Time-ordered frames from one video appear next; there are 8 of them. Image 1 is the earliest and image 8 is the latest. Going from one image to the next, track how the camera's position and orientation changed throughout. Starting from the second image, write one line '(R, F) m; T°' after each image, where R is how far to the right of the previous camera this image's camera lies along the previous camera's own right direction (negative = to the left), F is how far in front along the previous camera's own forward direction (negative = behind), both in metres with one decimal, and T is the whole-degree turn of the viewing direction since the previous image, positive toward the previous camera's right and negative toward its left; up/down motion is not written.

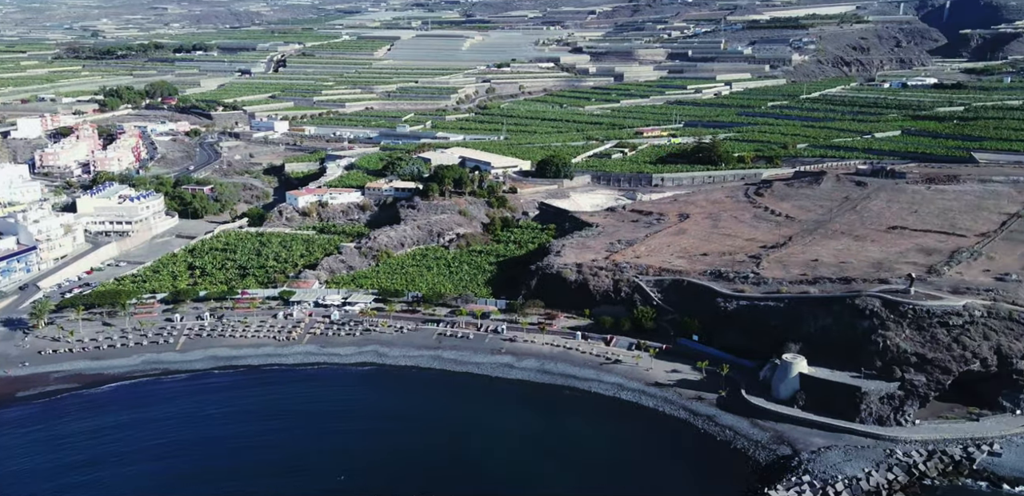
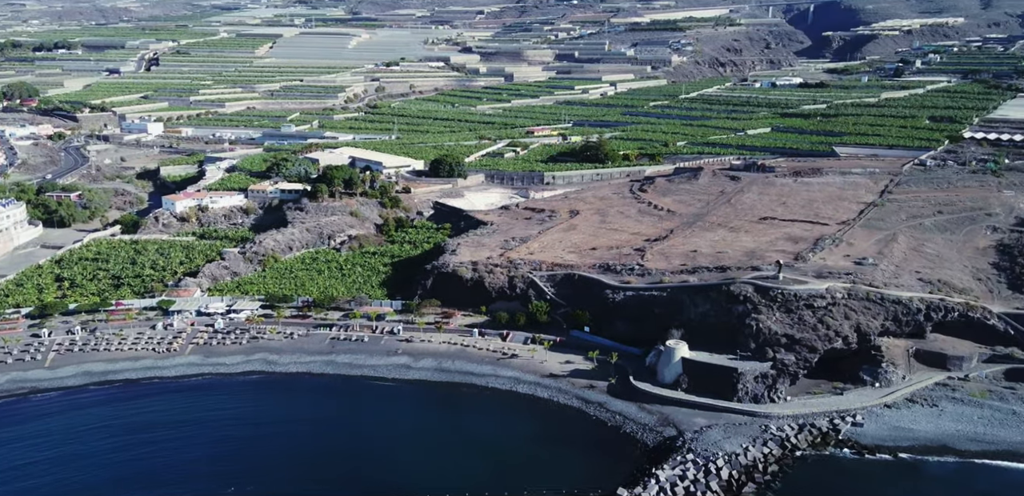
(+0.1, -1.0) m; +7°
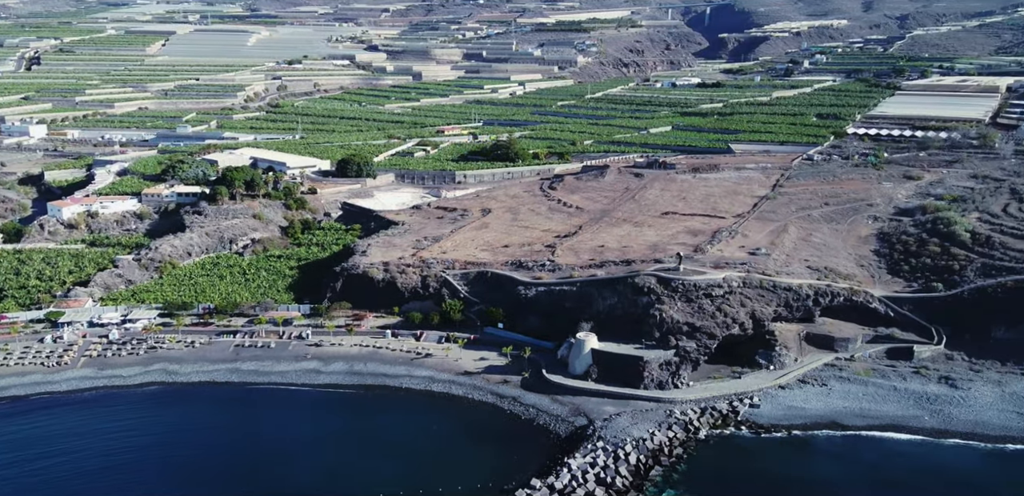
(0.0, -1.0) m; +6°
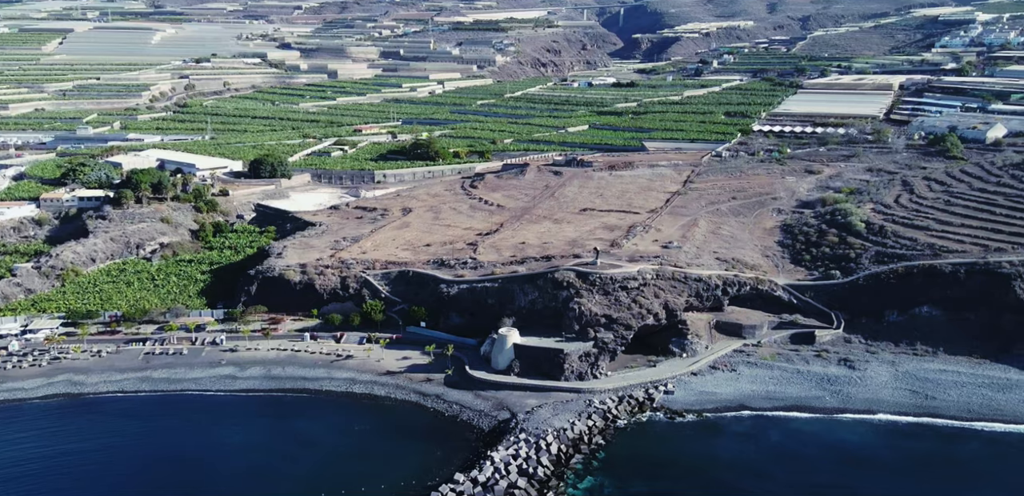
(+0.1, -0.8) m; +5°
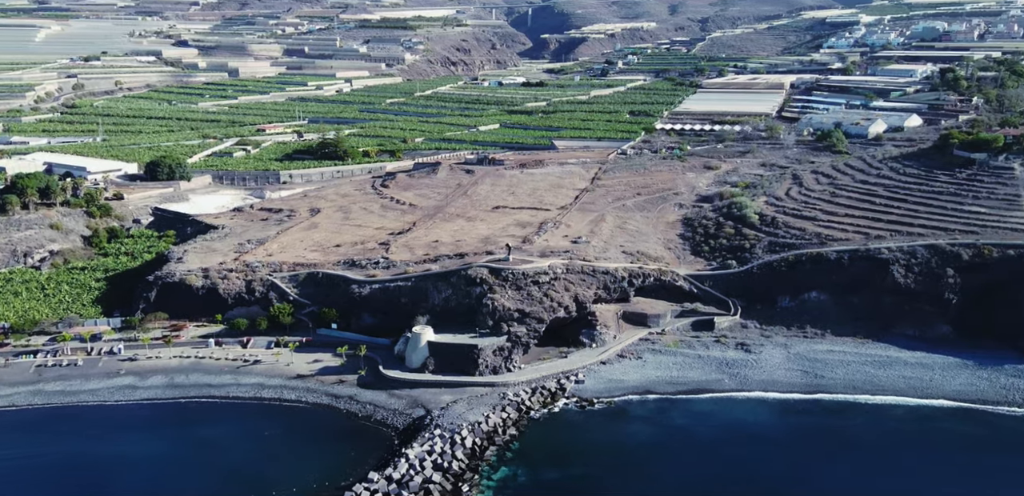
(+0.1, -1.1) m; +6°
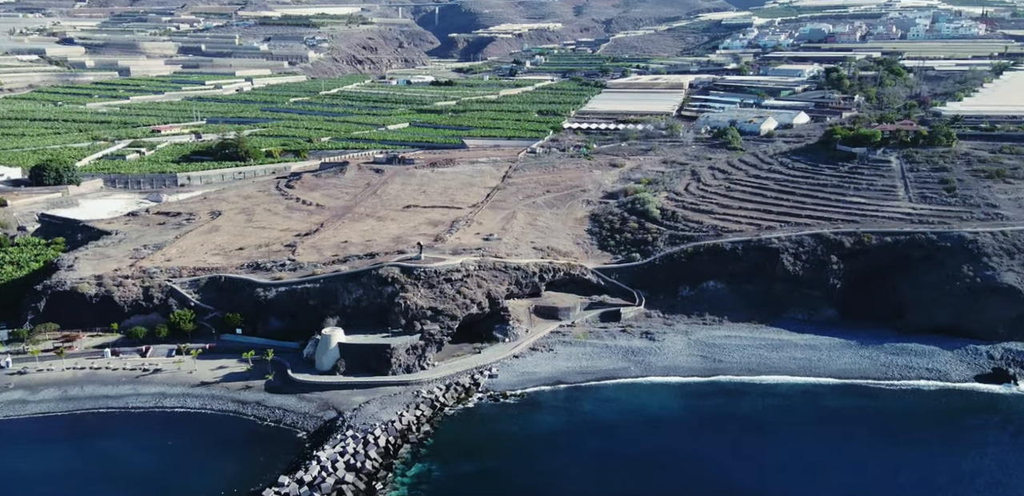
(-0.1, -1.4) m; +6°
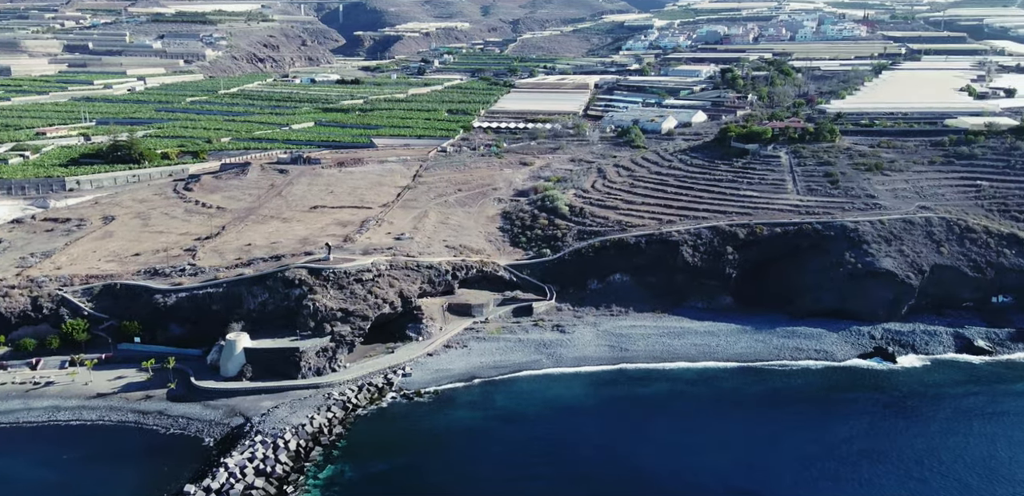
(-0.3, -1.6) m; +6°
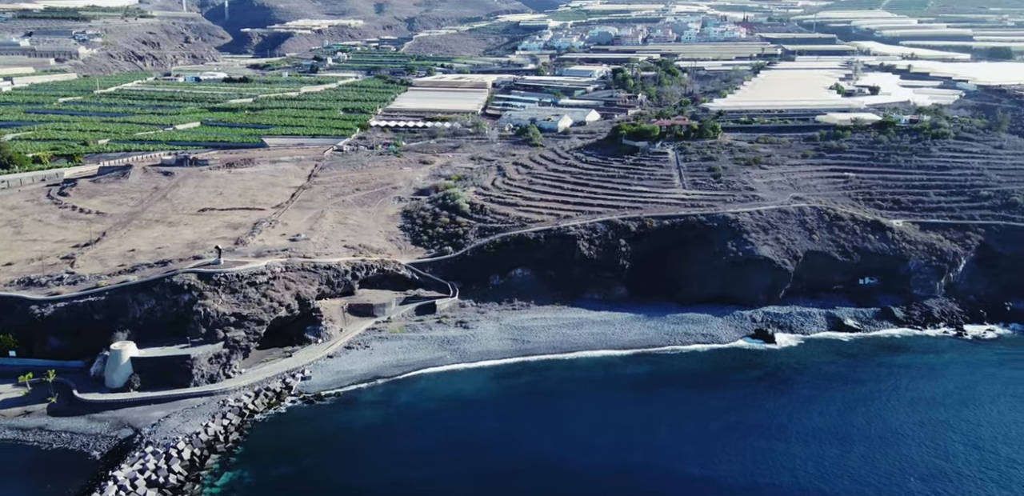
(-0.4, -1.5) m; +7°
